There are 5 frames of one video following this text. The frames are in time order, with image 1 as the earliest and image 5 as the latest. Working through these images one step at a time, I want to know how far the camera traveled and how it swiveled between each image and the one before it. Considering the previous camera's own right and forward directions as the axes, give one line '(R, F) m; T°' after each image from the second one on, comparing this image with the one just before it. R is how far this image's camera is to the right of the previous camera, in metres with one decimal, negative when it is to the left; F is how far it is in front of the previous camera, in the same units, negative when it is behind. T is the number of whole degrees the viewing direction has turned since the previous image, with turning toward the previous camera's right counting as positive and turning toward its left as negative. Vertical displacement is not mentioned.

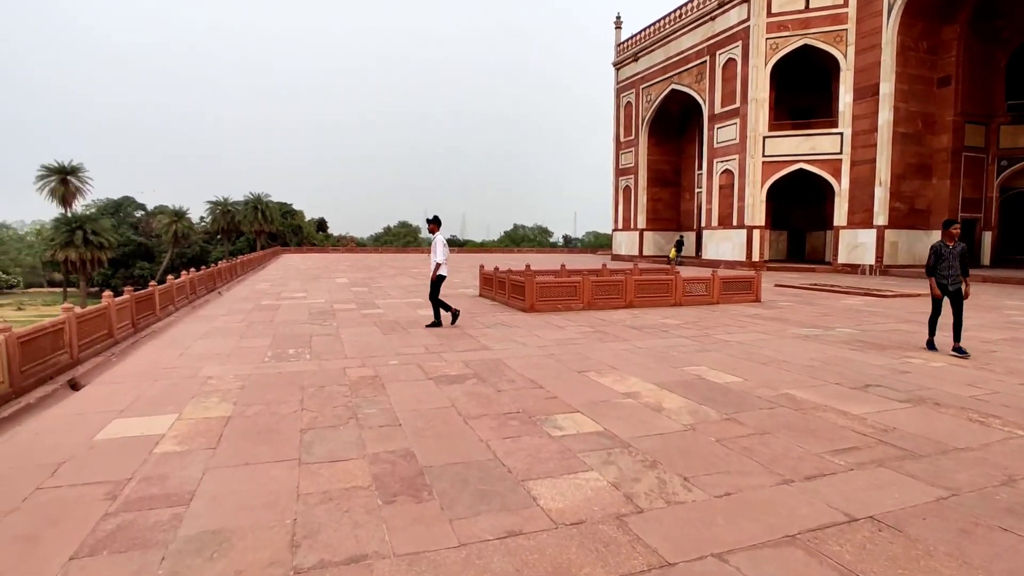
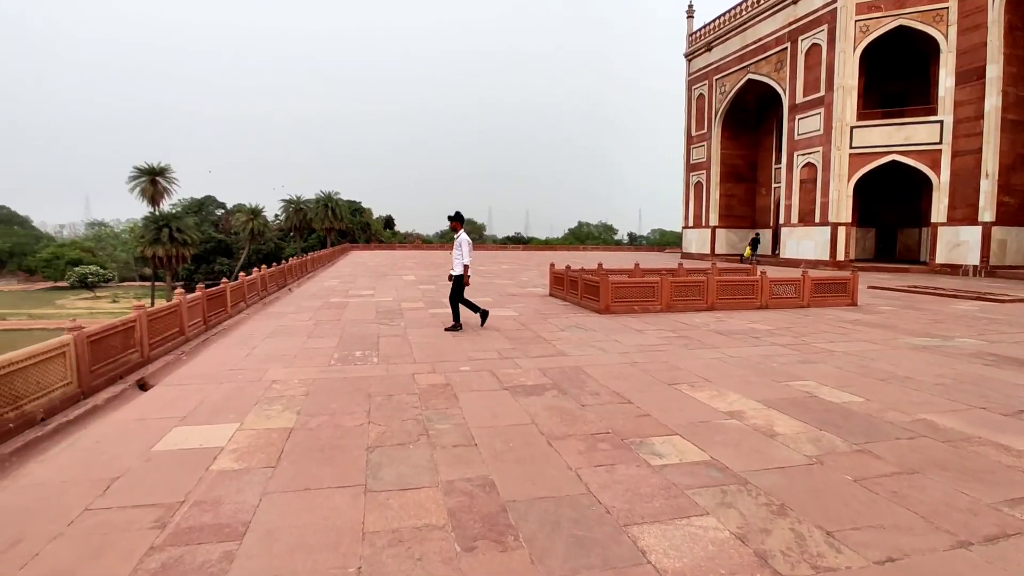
(-0.1, +0.4) m; -6°
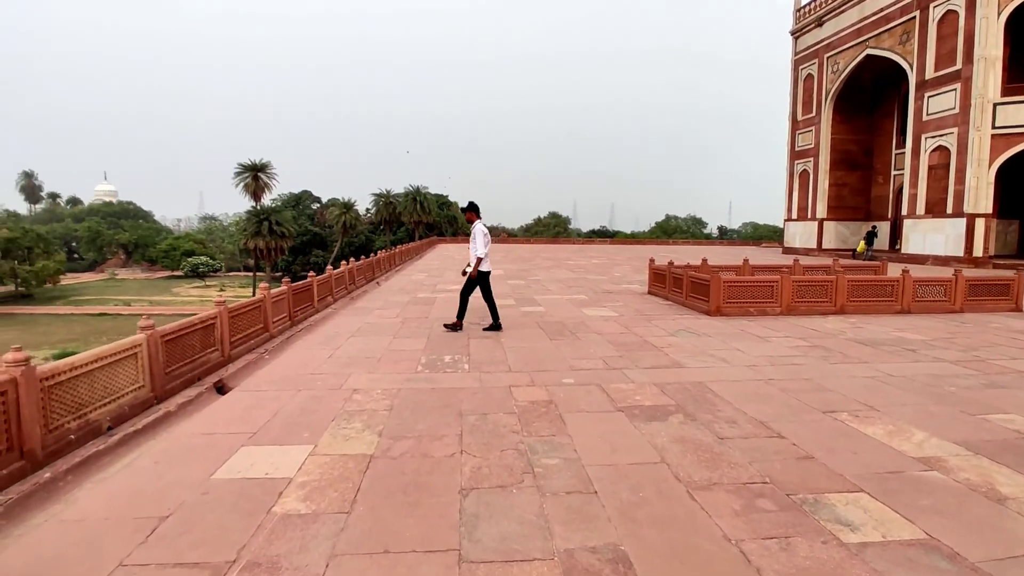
(-0.2, +0.6) m; -8°
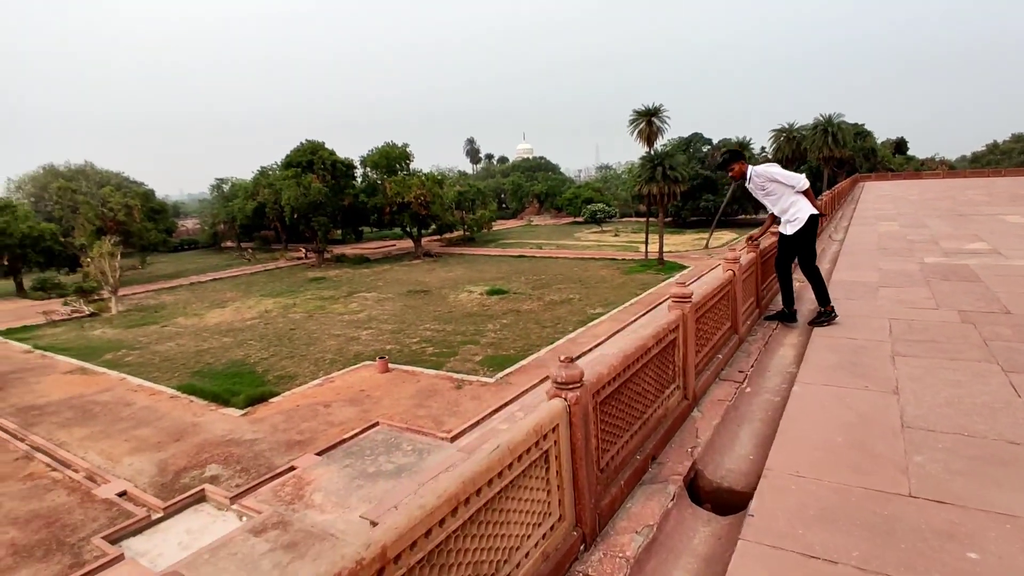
(-1.4, +2.2) m; -35°
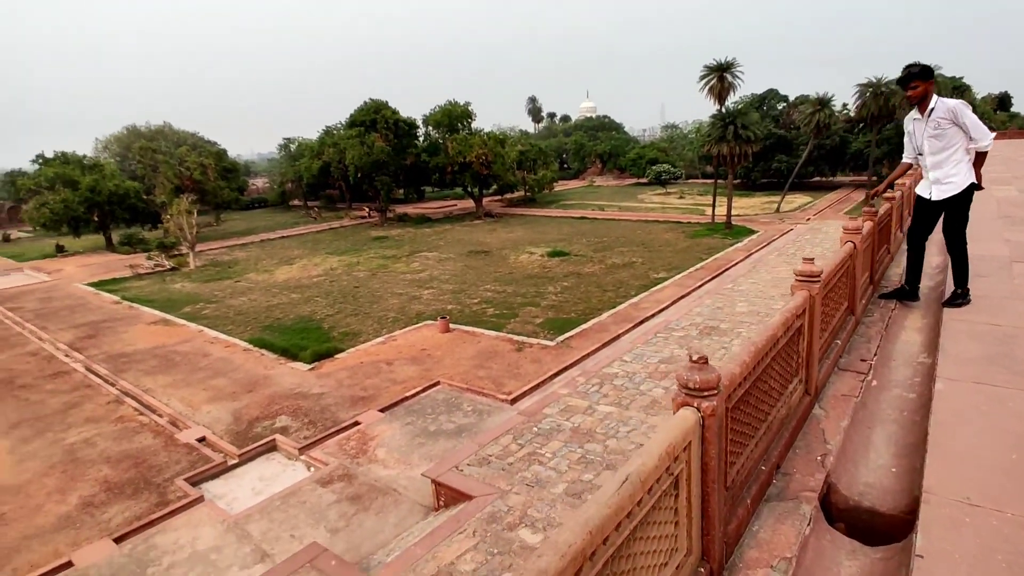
(-0.1, +0.3) m; -5°
